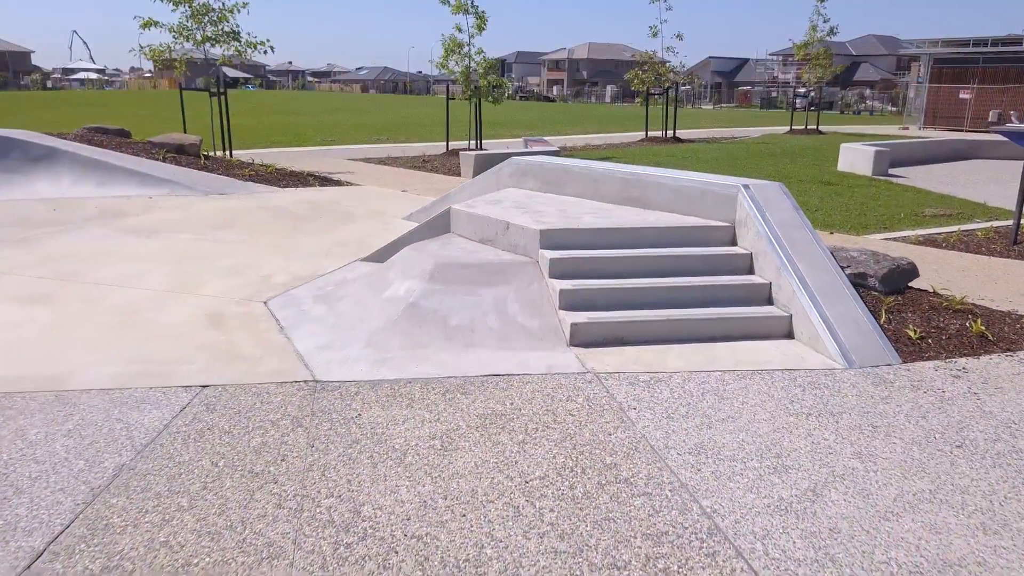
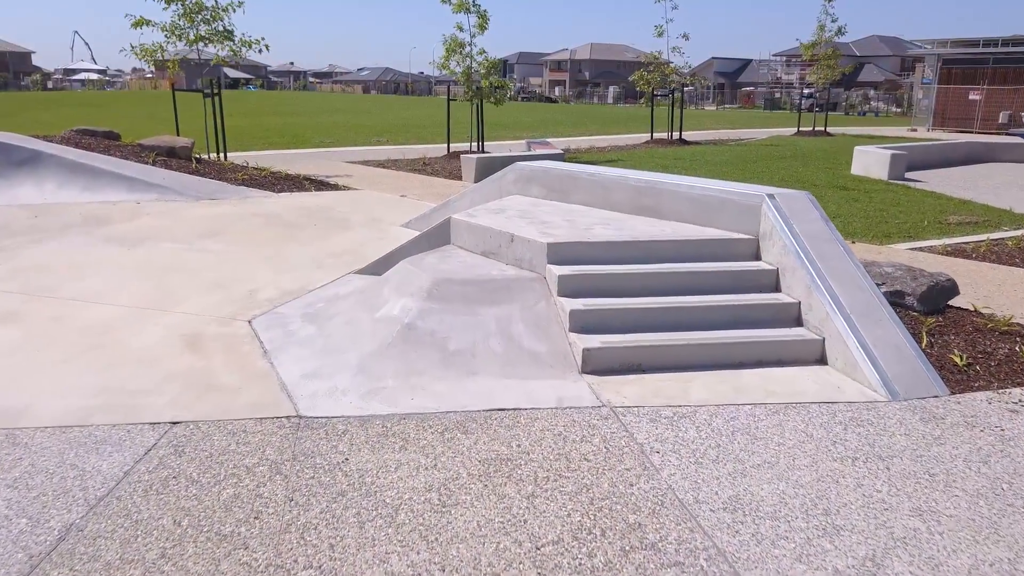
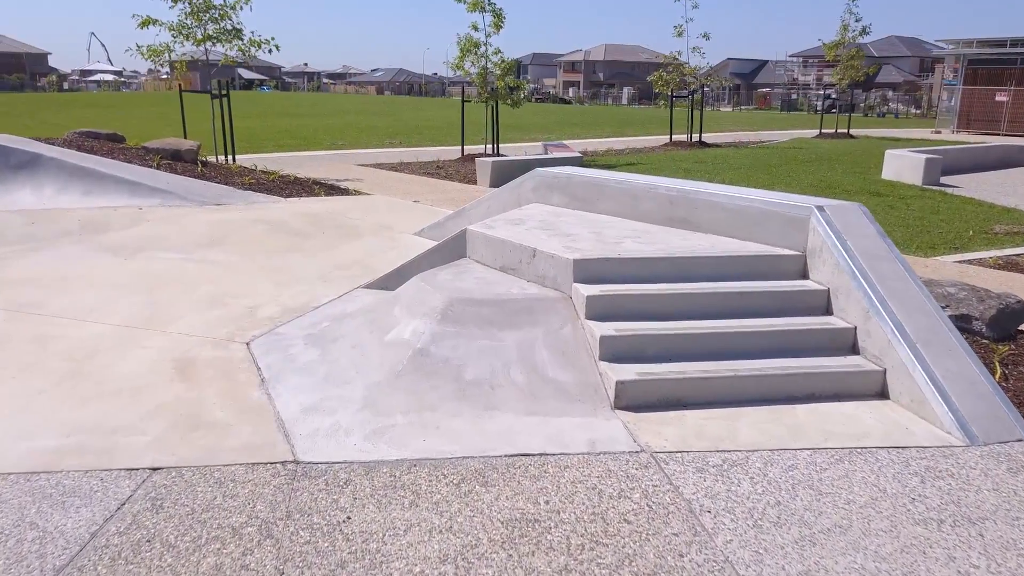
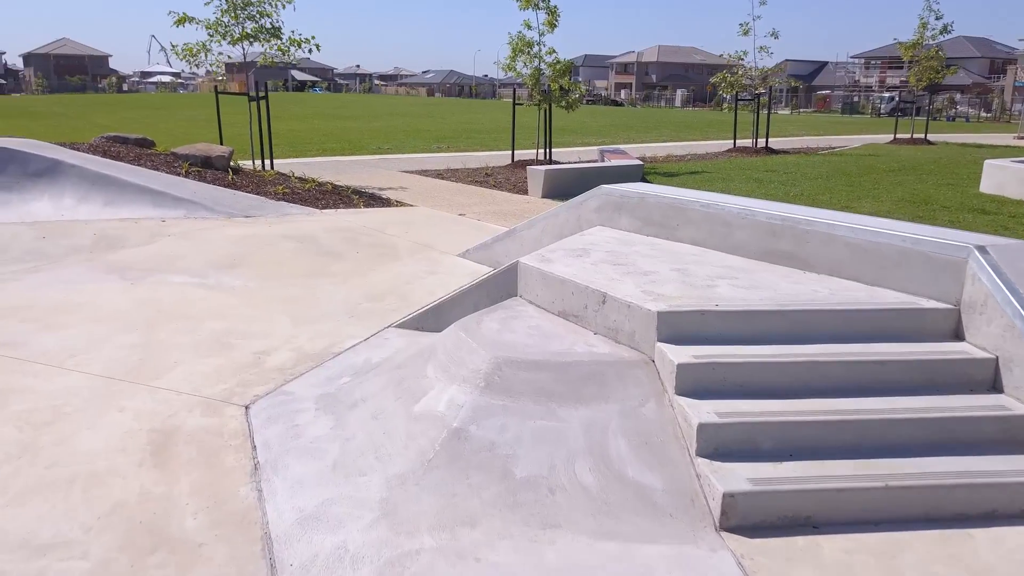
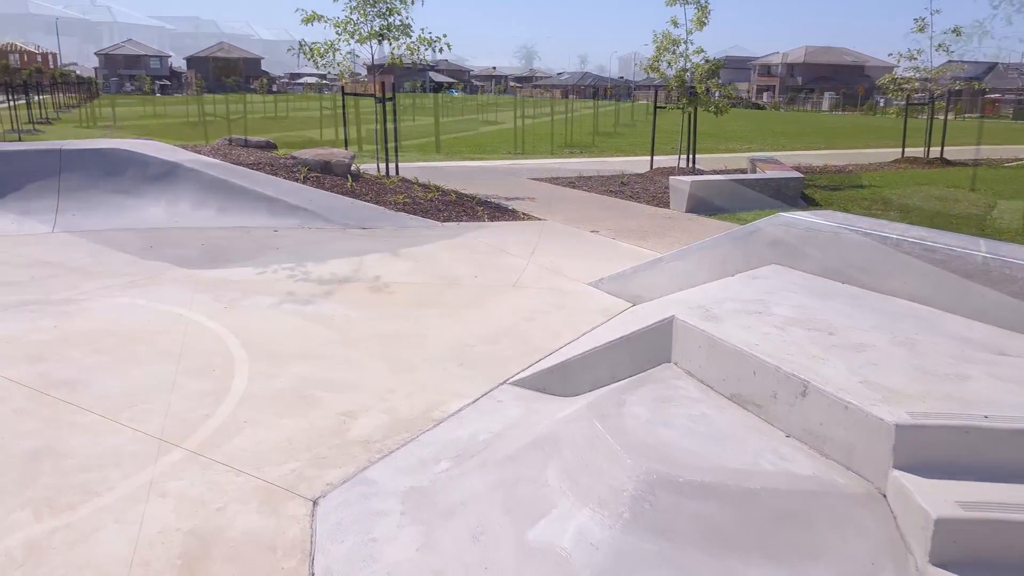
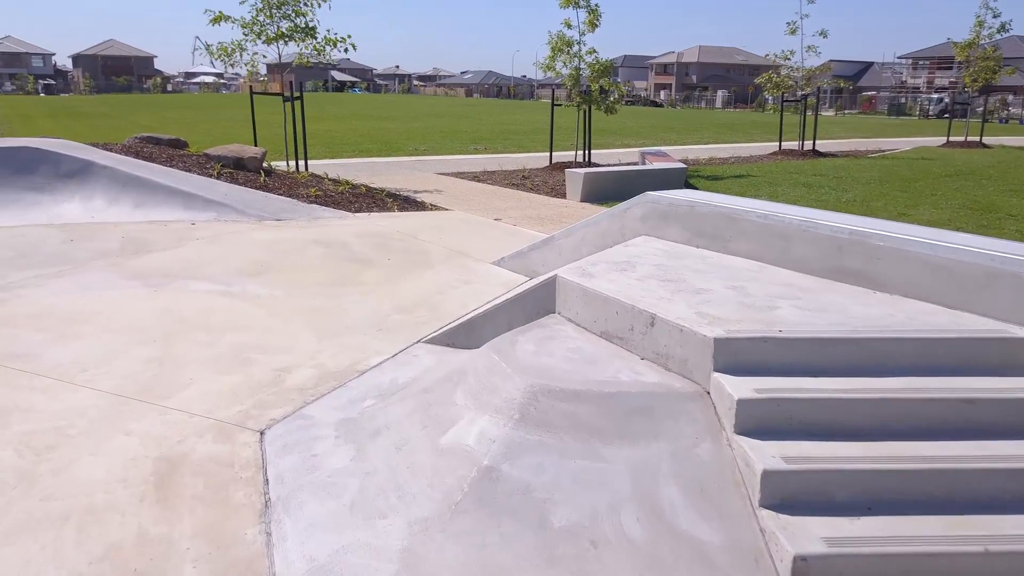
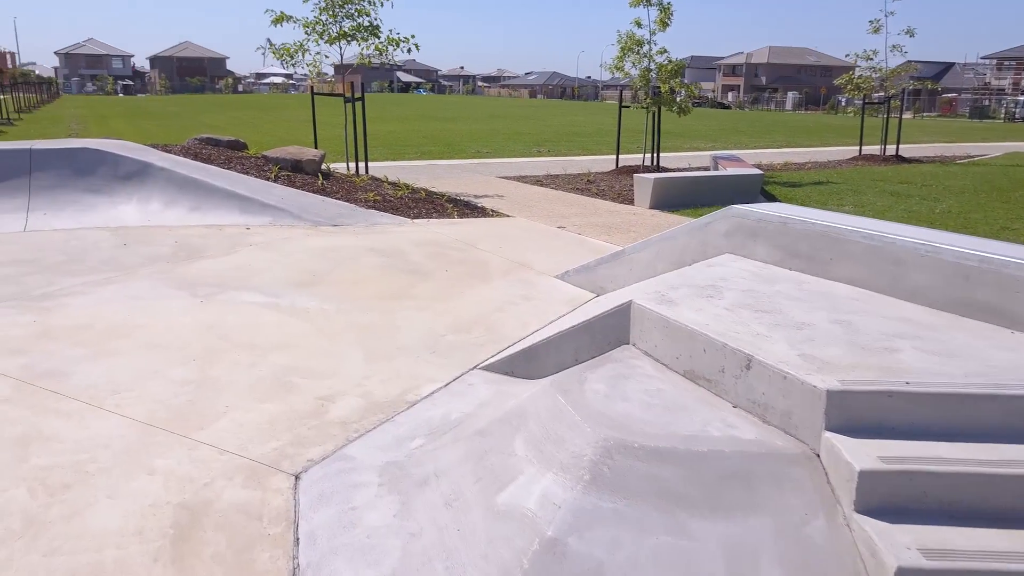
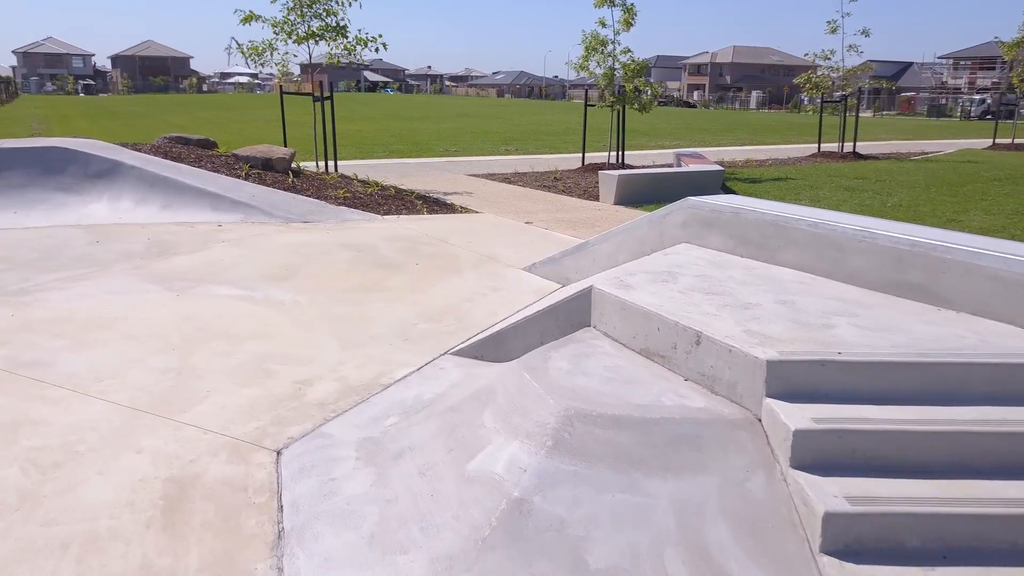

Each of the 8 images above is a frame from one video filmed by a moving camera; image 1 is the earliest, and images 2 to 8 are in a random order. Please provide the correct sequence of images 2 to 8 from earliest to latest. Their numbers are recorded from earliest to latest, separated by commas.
2, 3, 4, 6, 8, 7, 5
